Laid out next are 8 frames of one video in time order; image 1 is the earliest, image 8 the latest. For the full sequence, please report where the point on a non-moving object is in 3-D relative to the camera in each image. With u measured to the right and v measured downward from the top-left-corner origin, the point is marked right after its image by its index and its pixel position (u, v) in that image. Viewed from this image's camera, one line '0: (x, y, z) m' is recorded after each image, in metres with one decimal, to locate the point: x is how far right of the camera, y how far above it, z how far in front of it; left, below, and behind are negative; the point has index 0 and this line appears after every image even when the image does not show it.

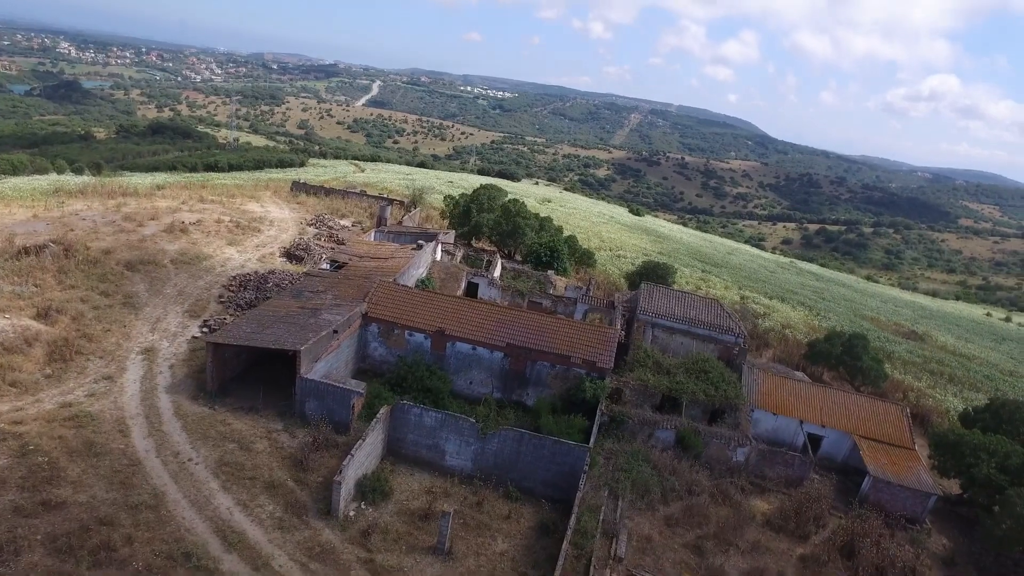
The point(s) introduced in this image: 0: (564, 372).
0: (+1.6, -2.6, +20.1) m
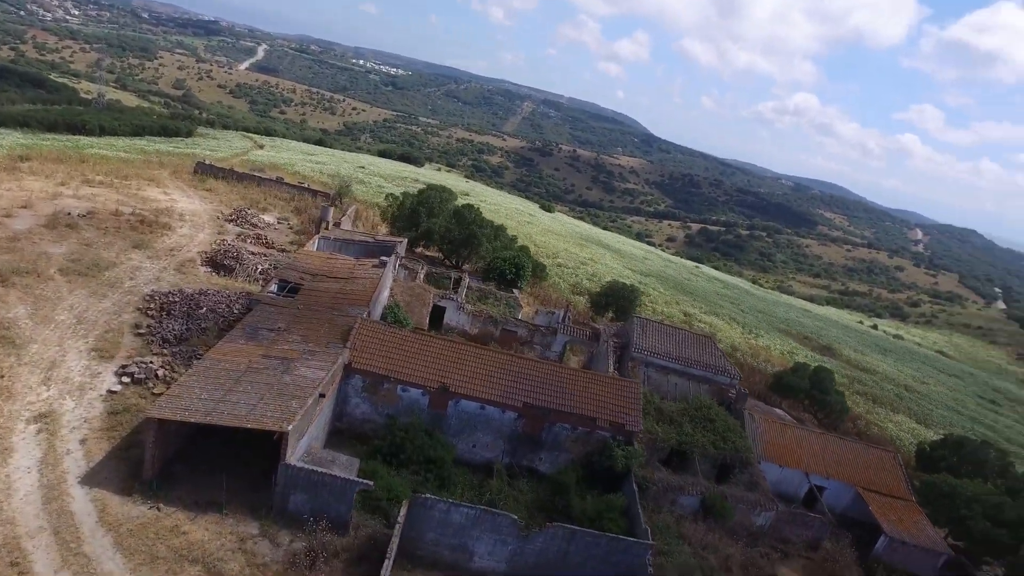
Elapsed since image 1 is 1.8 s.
0: (+1.9, -3.9, +17.2) m
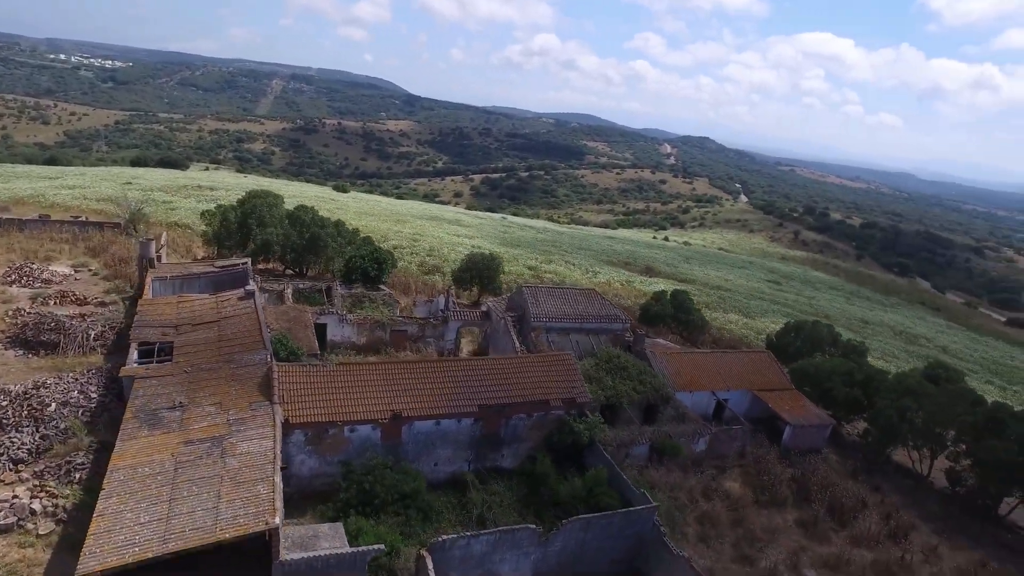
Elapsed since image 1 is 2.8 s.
0: (+0.8, -3.4, +16.9) m
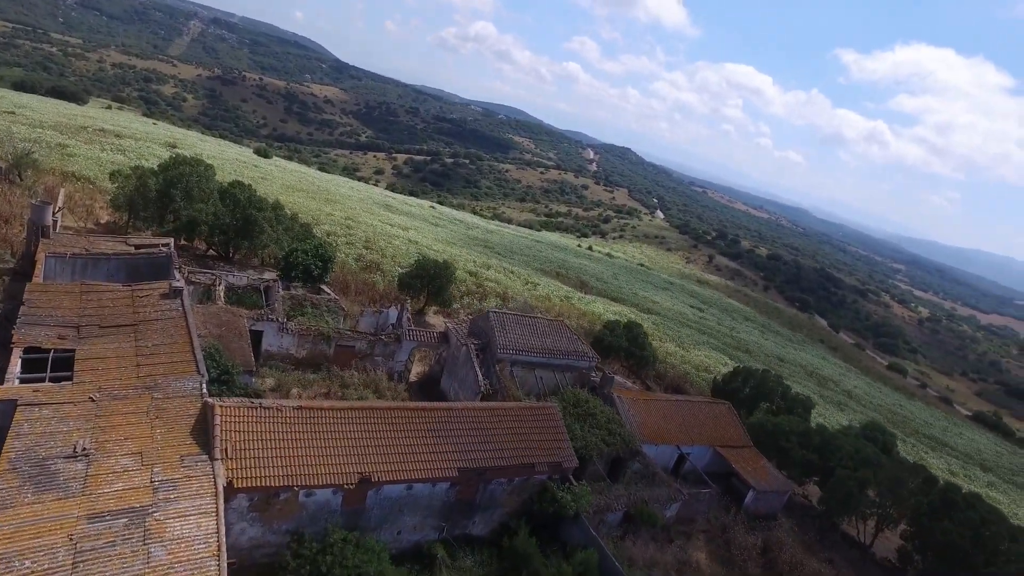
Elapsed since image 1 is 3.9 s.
0: (+0.2, -4.4, +14.7) m
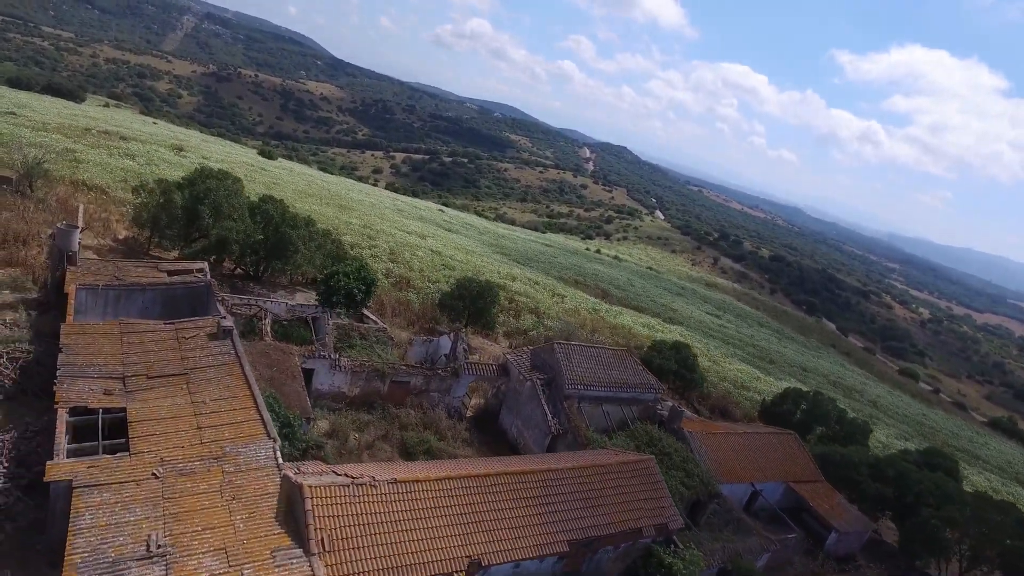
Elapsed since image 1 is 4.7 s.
0: (+2.3, -5.3, +13.1) m
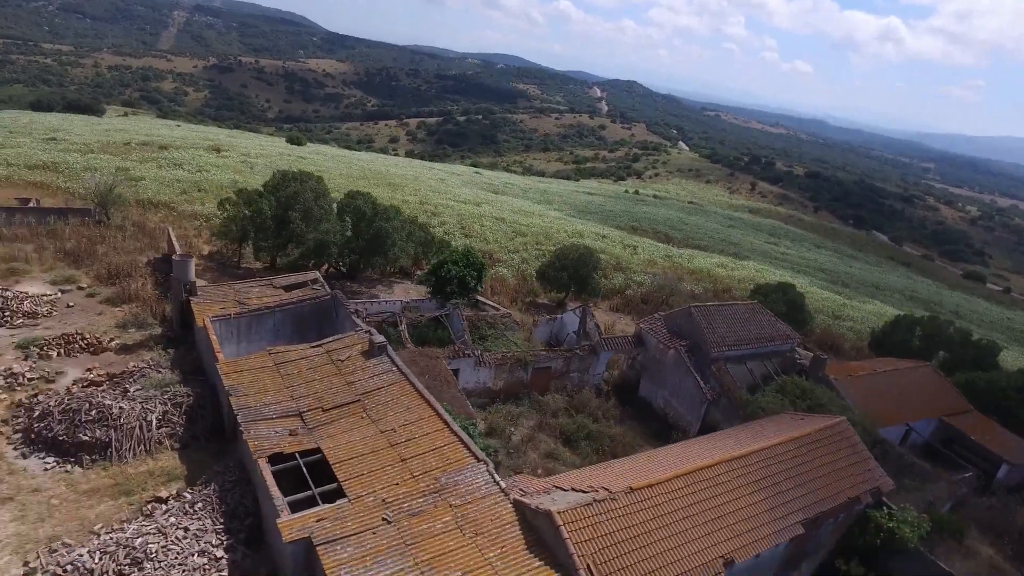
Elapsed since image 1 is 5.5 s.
0: (+6.3, -4.5, +12.3) m
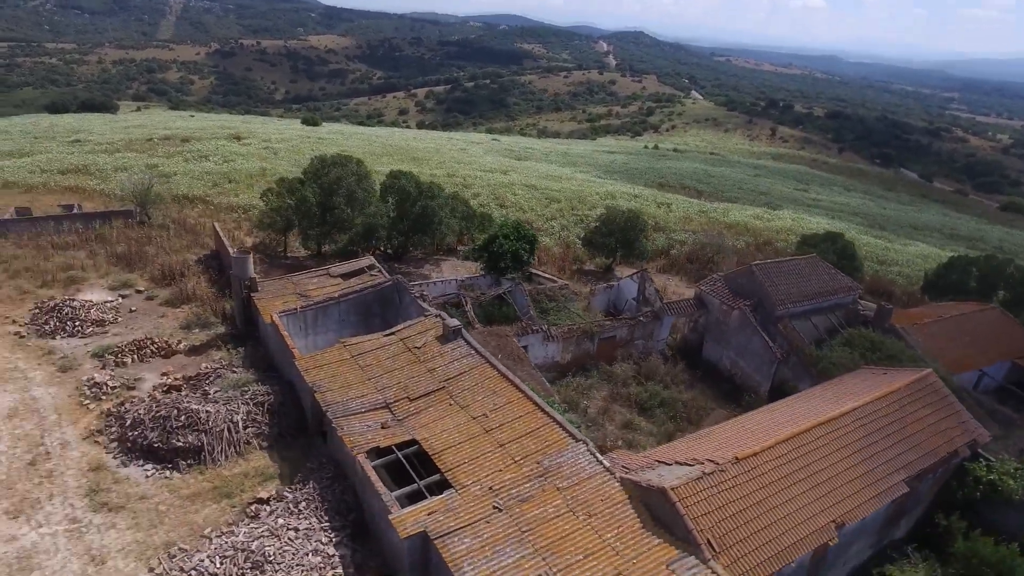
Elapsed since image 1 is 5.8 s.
0: (+8.1, -3.6, +12.1) m
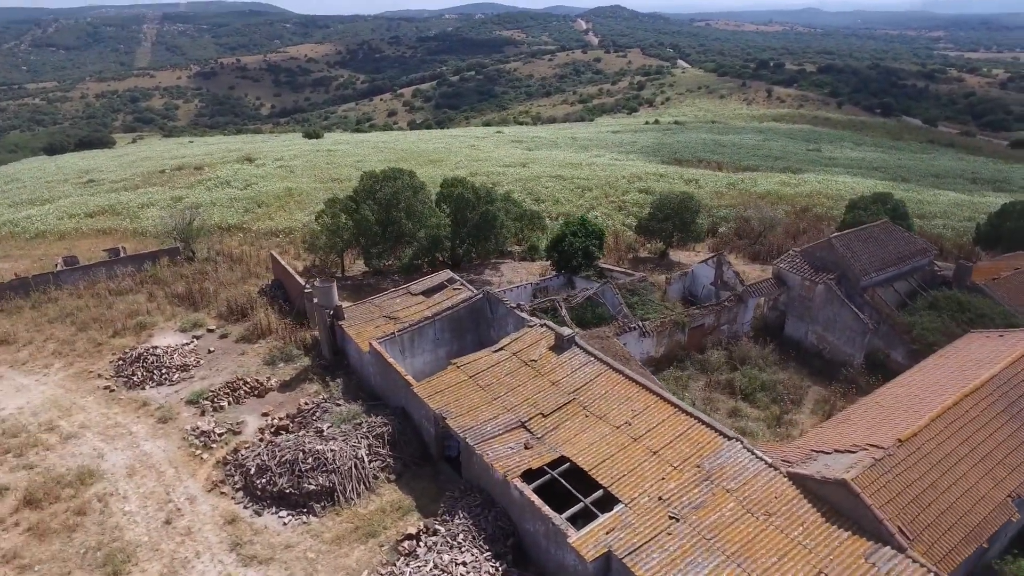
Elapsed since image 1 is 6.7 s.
0: (+10.7, -2.7, +11.8) m
